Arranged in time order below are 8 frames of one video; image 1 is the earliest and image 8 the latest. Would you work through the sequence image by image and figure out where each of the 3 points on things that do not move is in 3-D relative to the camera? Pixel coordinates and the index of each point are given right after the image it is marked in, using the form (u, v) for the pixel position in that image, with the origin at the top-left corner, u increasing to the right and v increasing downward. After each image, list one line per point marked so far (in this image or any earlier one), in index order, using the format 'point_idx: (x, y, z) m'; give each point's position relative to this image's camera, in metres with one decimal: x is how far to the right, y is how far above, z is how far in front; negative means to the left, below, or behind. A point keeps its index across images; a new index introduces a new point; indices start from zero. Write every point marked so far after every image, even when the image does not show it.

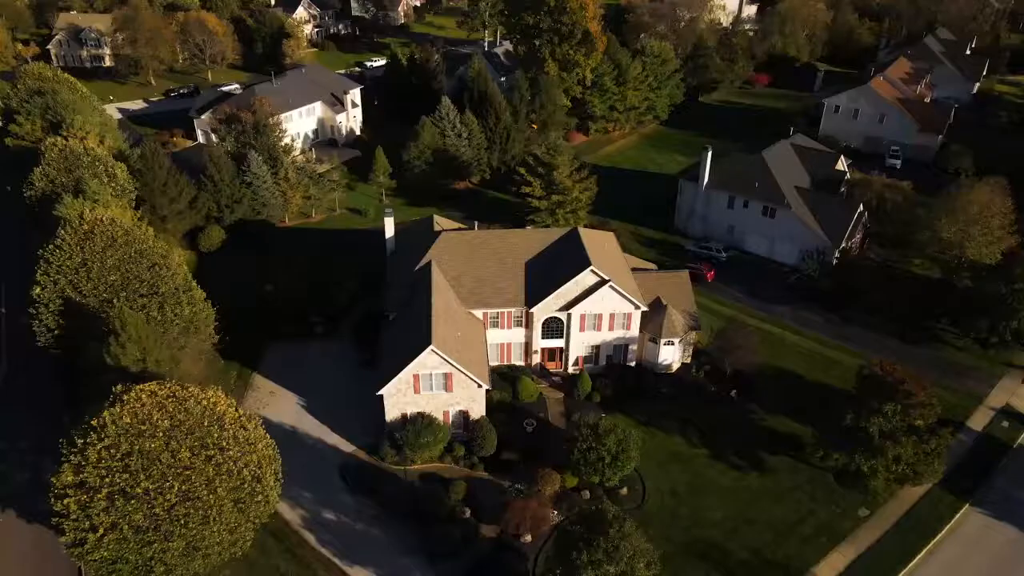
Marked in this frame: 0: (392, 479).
0: (-3.0, -4.7, +18.4) m
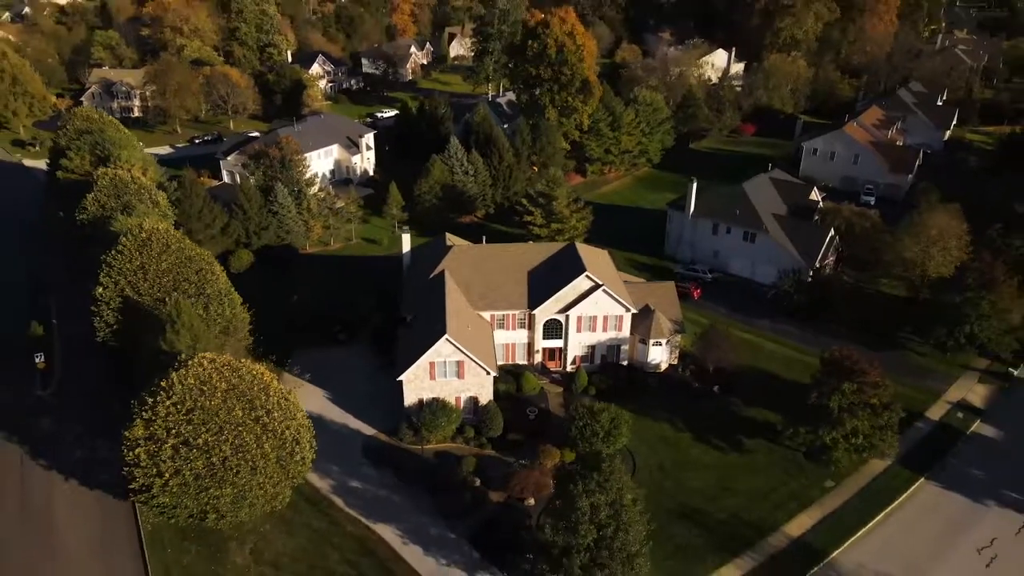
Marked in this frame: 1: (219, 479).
0: (-2.8, -4.6, +20.7) m
1: (-6.5, -4.2, +16.6) m
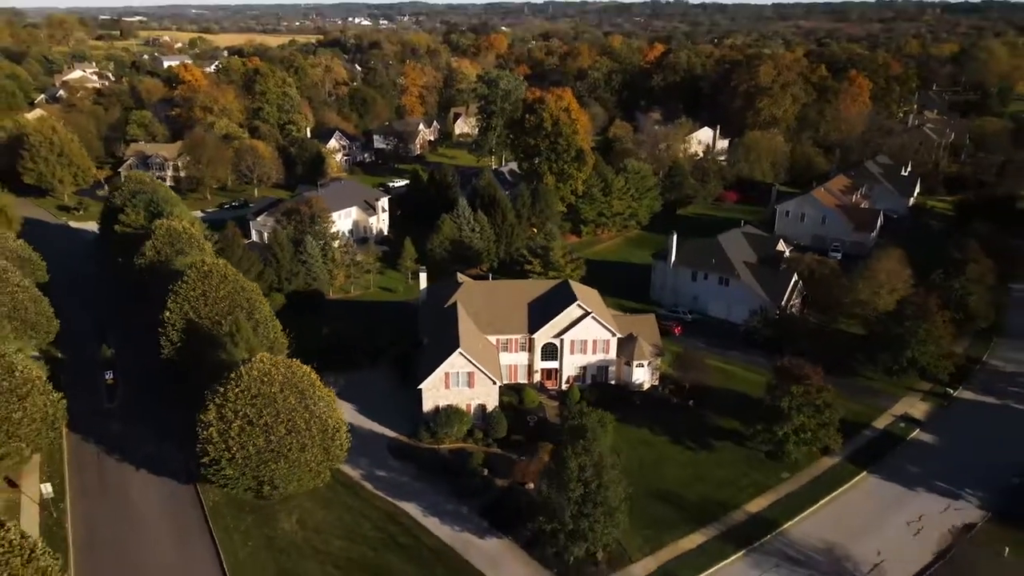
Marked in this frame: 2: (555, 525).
0: (-2.7, -5.3, +24.3) m
1: (-6.4, -4.4, +20.3) m
2: (+1.1, -6.0, +18.8) m
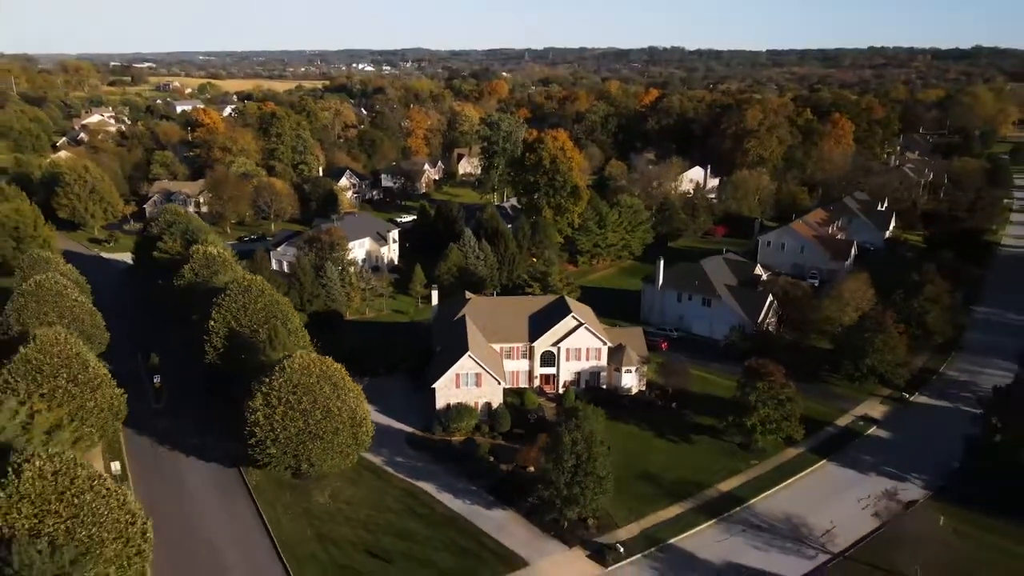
0: (-2.6, -5.7, +27.6) m
1: (-6.3, -4.6, +23.7) m
2: (+1.2, -6.1, +22.1) m
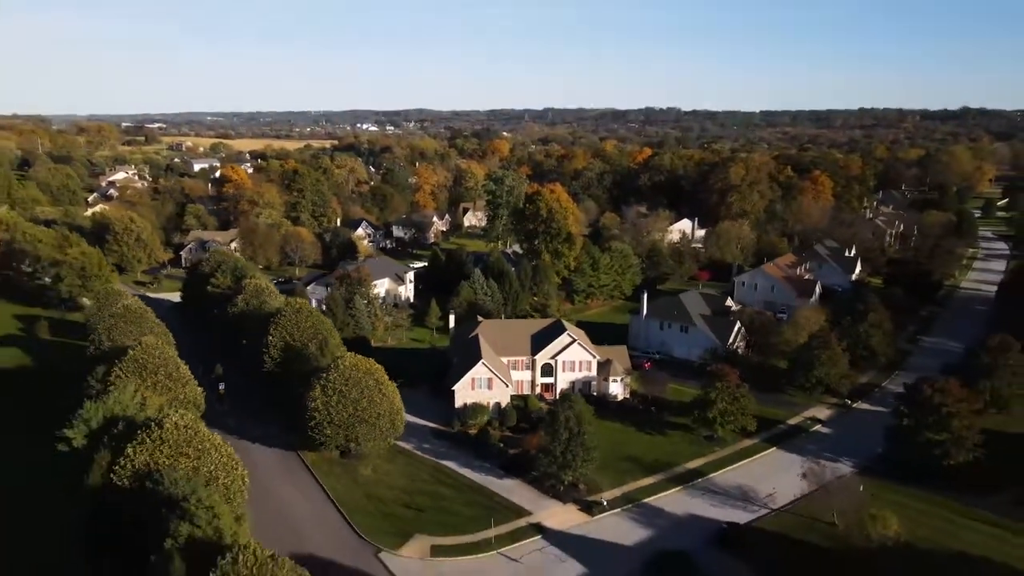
0: (-2.4, -6.6, +33.6) m
1: (-6.1, -5.2, +29.8) m
2: (+1.5, -6.5, +28.1) m
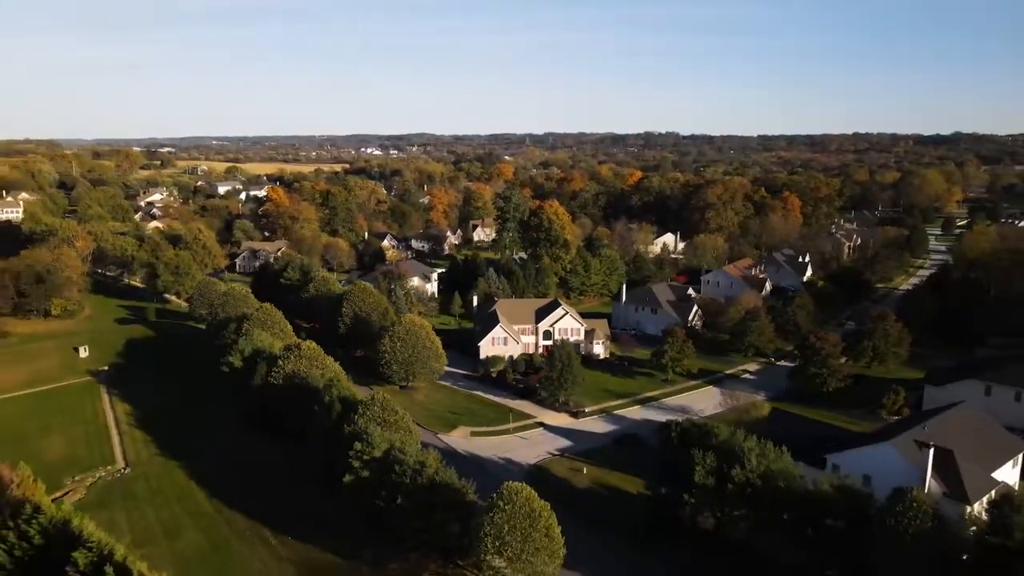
0: (-1.8, -5.6, +46.5) m
1: (-5.5, -4.0, +42.7) m
2: (+2.1, -5.3, +41.0) m
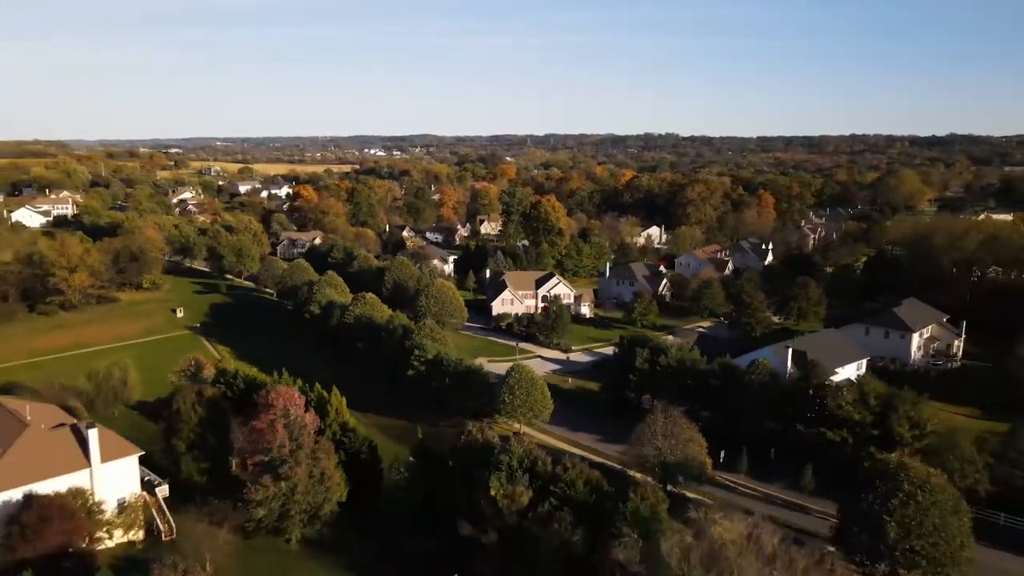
0: (-1.4, -3.3, +60.3) m
1: (-5.0, -1.8, +56.5) m
2: (+2.5, -3.1, +54.8) m
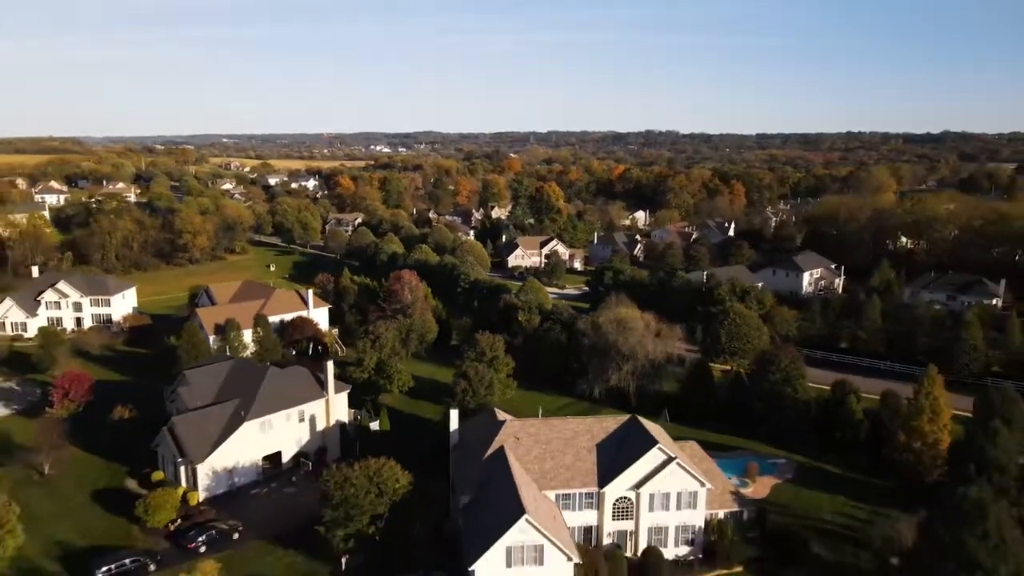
0: (-0.2, +1.2, +81.8) m
1: (-3.9, +2.7, +78.0) m
2: (+3.7, +1.4, +76.3) m
